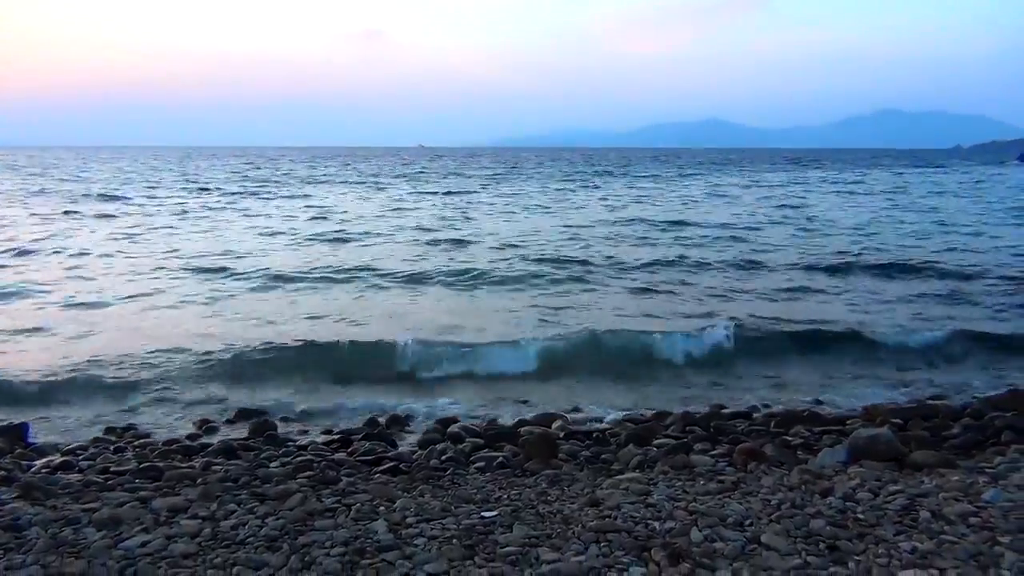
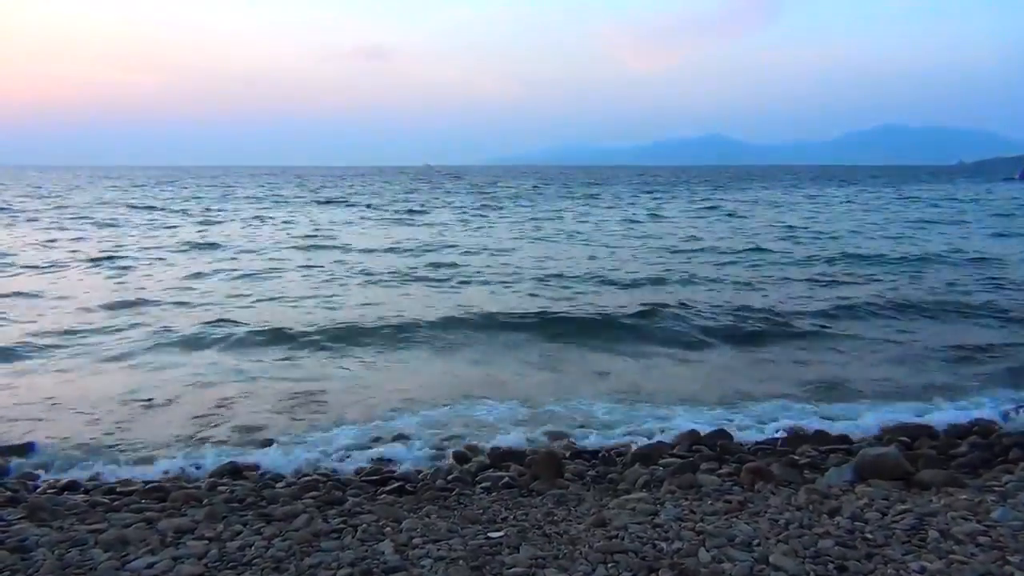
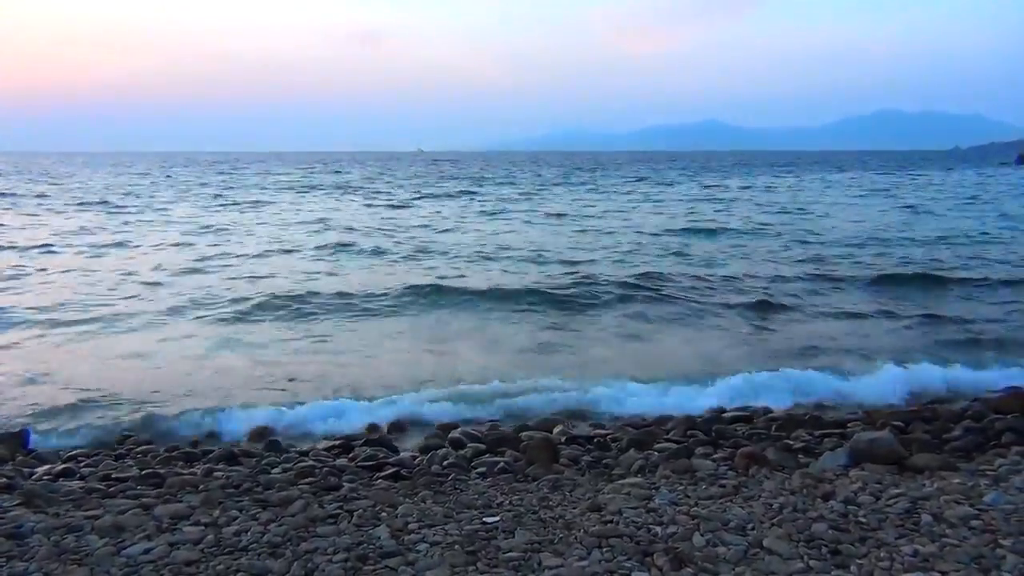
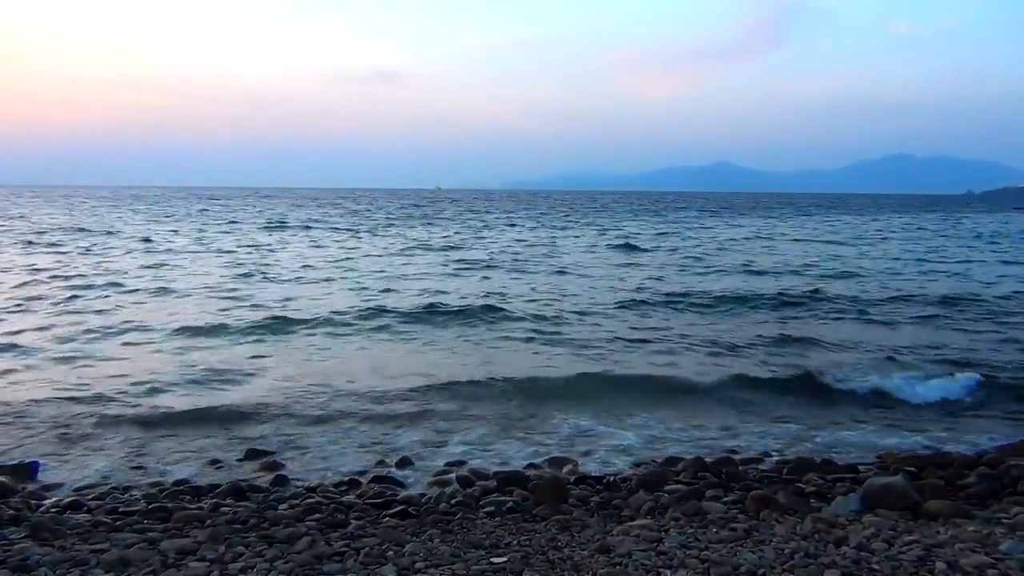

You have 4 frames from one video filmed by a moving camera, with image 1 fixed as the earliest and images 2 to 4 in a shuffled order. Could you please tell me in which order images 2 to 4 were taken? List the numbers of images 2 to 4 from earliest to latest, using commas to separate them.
3, 2, 4
